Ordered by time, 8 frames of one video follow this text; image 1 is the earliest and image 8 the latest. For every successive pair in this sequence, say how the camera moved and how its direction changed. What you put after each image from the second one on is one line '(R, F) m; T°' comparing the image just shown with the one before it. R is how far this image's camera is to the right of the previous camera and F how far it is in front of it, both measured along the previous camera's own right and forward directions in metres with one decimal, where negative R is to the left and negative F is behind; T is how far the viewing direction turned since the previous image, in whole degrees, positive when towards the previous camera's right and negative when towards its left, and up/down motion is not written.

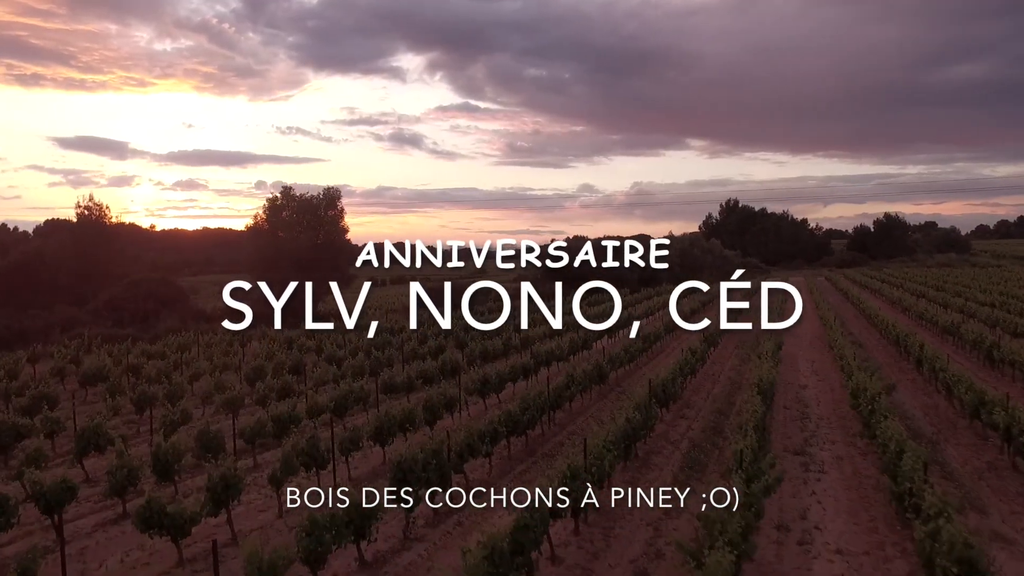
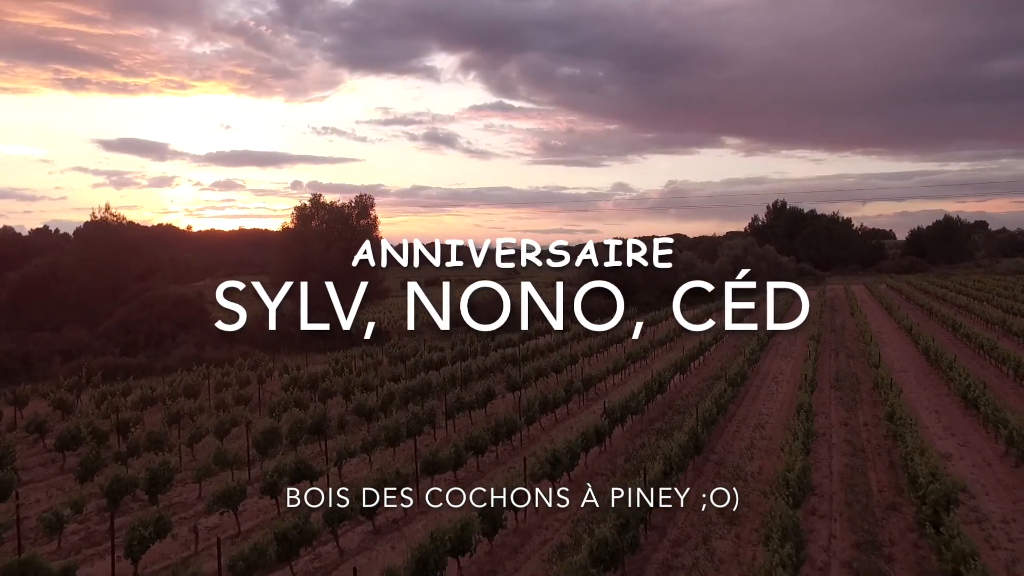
(-0.6, +3.2) m; -2°
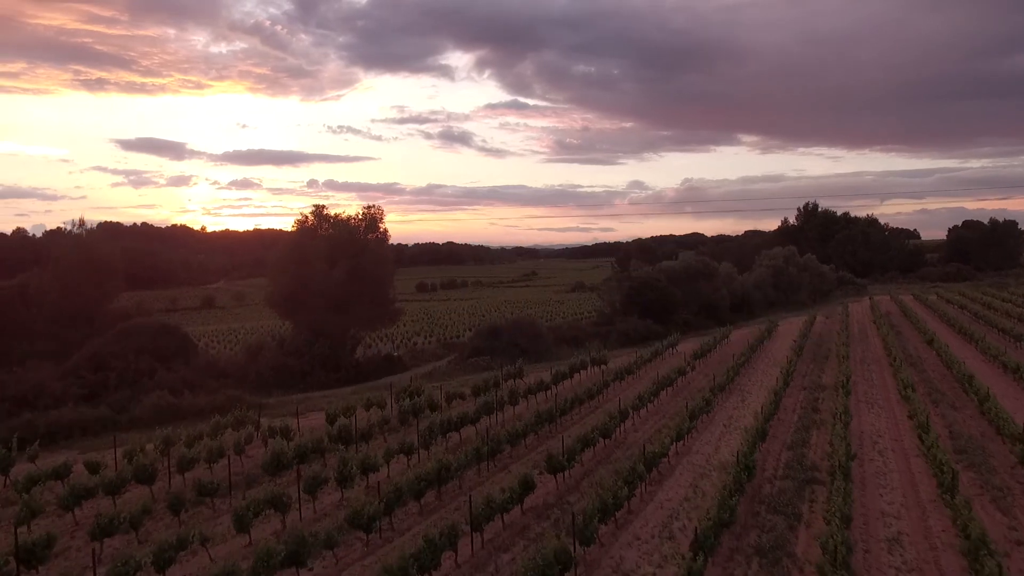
(-0.5, +4.1) m; -1°
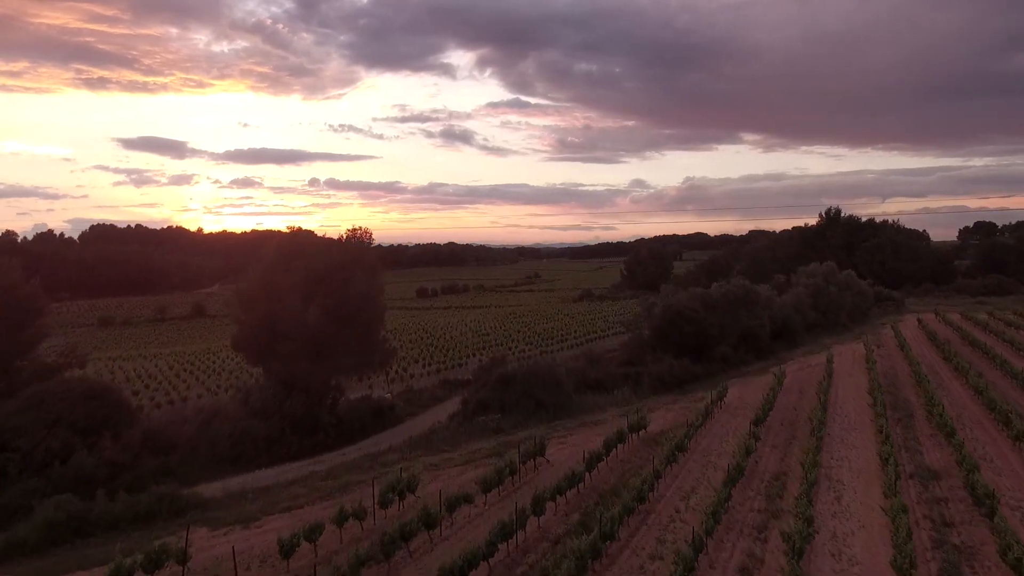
(-0.5, +5.5) m; 0°
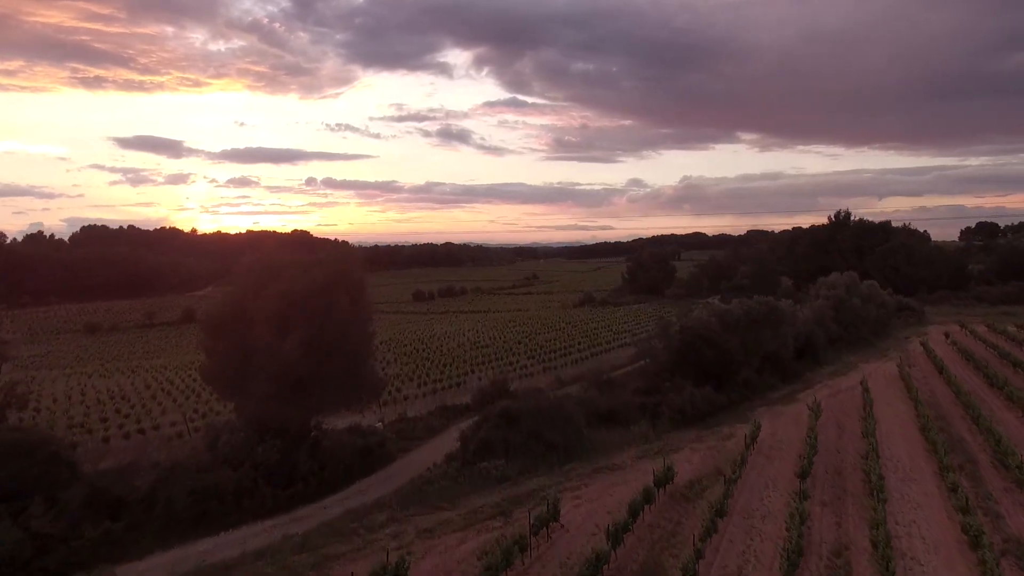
(-0.3, +3.1) m; 0°
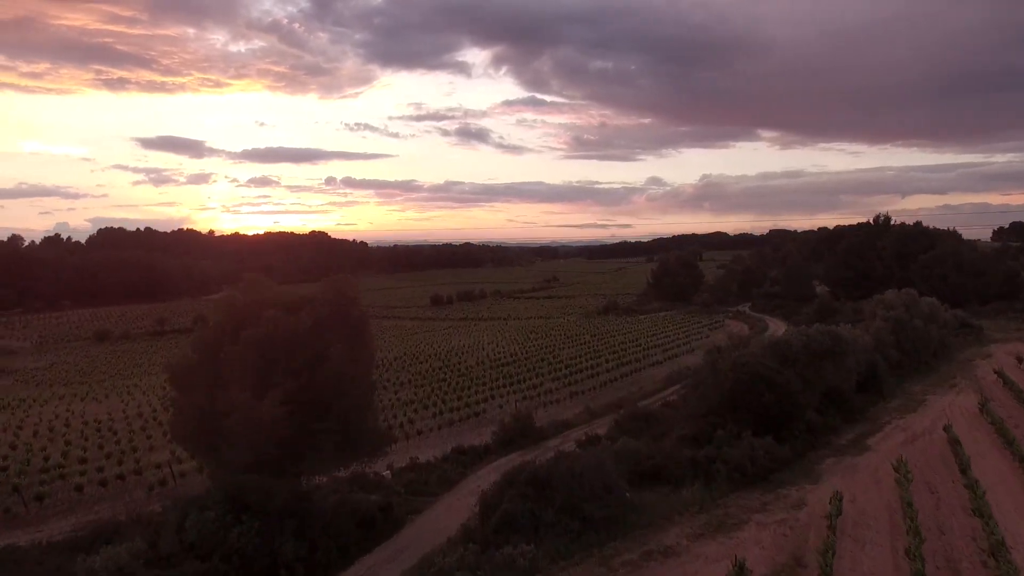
(-0.3, +4.0) m; -1°
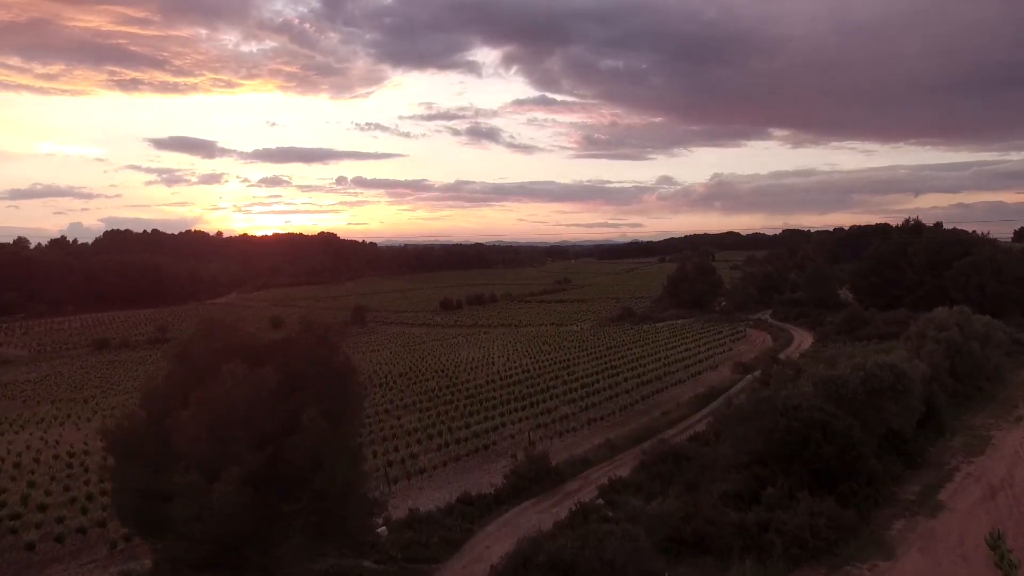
(-0.1, +3.7) m; -1°
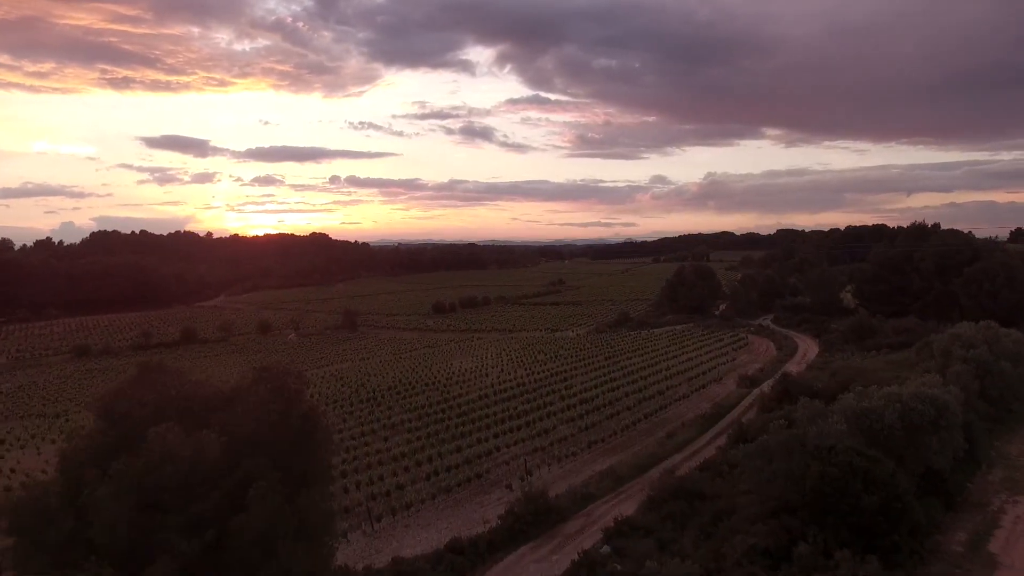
(-0.1, +2.8) m; 0°
